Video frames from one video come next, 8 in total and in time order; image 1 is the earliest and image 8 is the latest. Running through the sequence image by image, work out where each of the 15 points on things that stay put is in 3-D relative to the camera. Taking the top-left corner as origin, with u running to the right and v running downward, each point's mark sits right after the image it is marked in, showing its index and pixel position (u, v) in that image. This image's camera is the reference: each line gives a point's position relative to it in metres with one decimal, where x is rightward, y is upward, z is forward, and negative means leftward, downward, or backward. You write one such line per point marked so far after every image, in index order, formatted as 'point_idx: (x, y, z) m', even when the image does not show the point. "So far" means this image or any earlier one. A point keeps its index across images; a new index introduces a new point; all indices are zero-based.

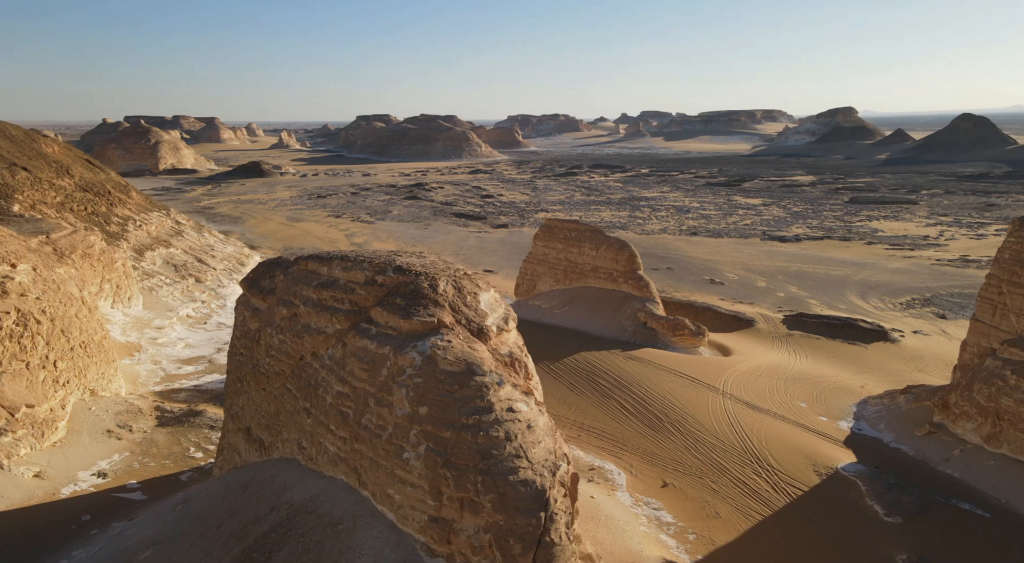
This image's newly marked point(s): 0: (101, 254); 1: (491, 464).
0: (-7.6, +0.5, +12.2) m
1: (-0.1, -0.9, +3.1) m
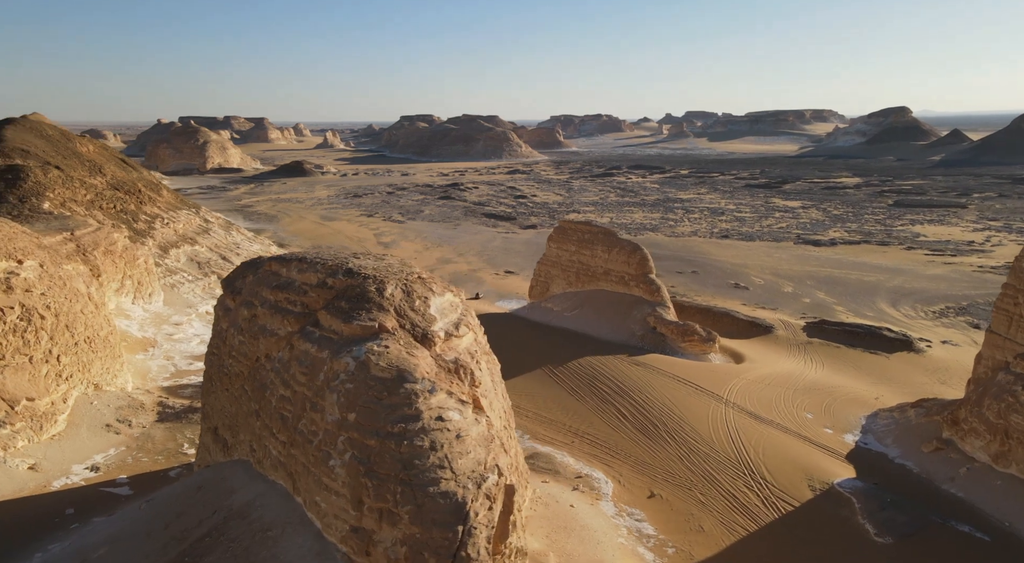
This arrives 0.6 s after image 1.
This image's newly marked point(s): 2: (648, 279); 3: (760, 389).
0: (-7.4, +0.6, +12.5) m
1: (-0.5, -0.9, +3.0) m
2: (+2.4, +0.1, +11.8) m
3: (+3.5, -1.5, +9.4) m
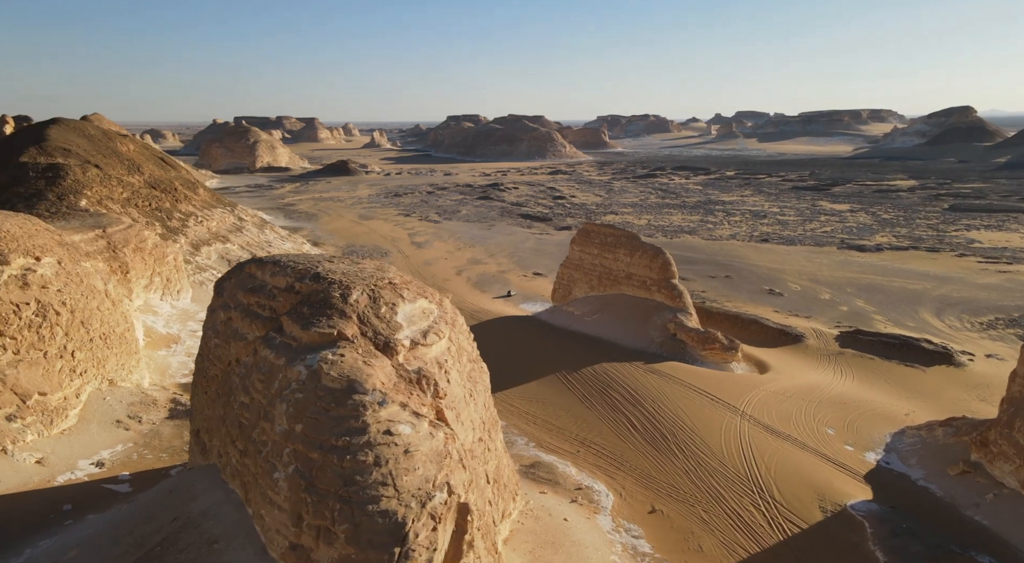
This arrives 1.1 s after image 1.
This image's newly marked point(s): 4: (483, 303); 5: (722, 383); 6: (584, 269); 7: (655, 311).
0: (-7.0, +0.6, +12.8) m
1: (-0.7, -0.9, +2.9) m
2: (+2.8, 0.0, +11.4) m
3: (+3.7, -1.6, +9.0) m
4: (-0.7, -0.5, +15.6) m
5: (+3.0, -1.5, +9.4) m
6: (+1.4, +0.2, +12.9) m
7: (+2.5, -0.5, +11.4) m
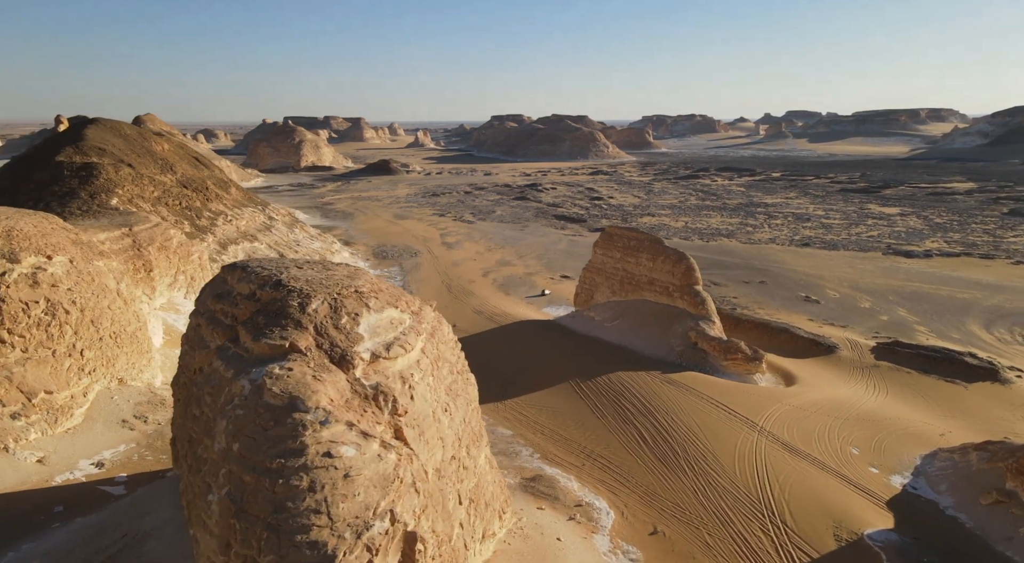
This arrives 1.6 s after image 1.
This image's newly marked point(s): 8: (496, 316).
0: (-6.6, +0.7, +13.0) m
1: (-1.0, -1.0, +2.7) m
2: (+3.0, -0.1, +11.0) m
3: (+3.8, -1.8, +8.5) m
4: (-0.2, -0.6, +15.4) m
5: (+3.2, -1.6, +9.0) m
6: (+1.8, +0.2, +12.5) m
7: (+2.8, -0.6, +11.0) m
8: (-0.4, -0.8, +14.2) m
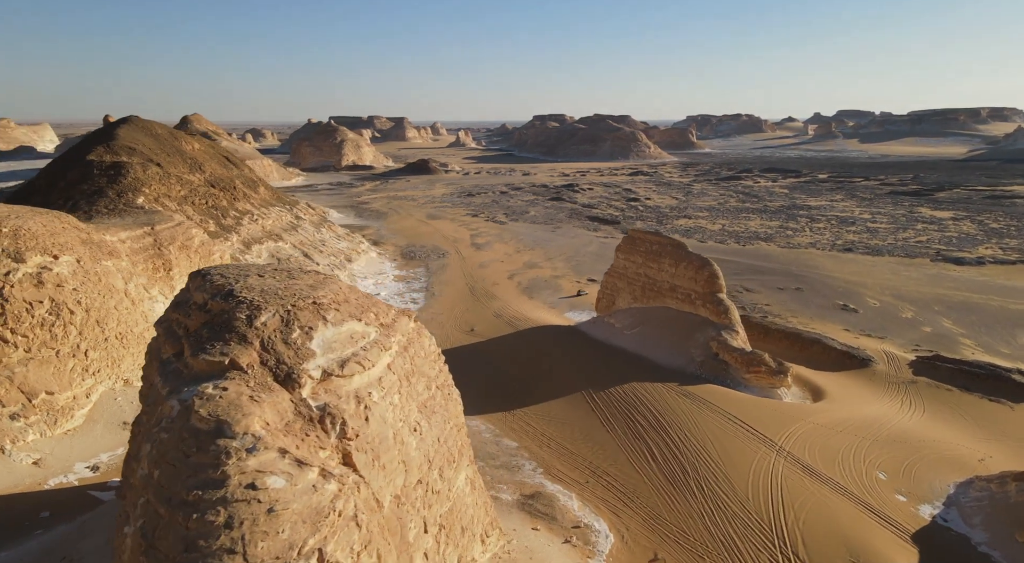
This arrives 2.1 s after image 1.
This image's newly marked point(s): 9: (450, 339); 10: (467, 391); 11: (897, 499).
0: (-6.2, +0.7, +13.1) m
1: (-1.2, -1.0, +2.5) m
2: (+3.3, -0.3, +10.5) m
3: (+3.8, -1.9, +8.0) m
4: (+0.3, -0.6, +15.1) m
5: (+3.2, -1.7, +8.5) m
6: (+2.1, +0.1, +12.1) m
7: (+3.0, -0.7, +10.5) m
8: (+0.1, -0.8, +13.9) m
9: (-1.2, -1.1, +12.8) m
10: (-0.9, -1.6, +10.1) m
11: (+4.0, -2.2, +6.7) m
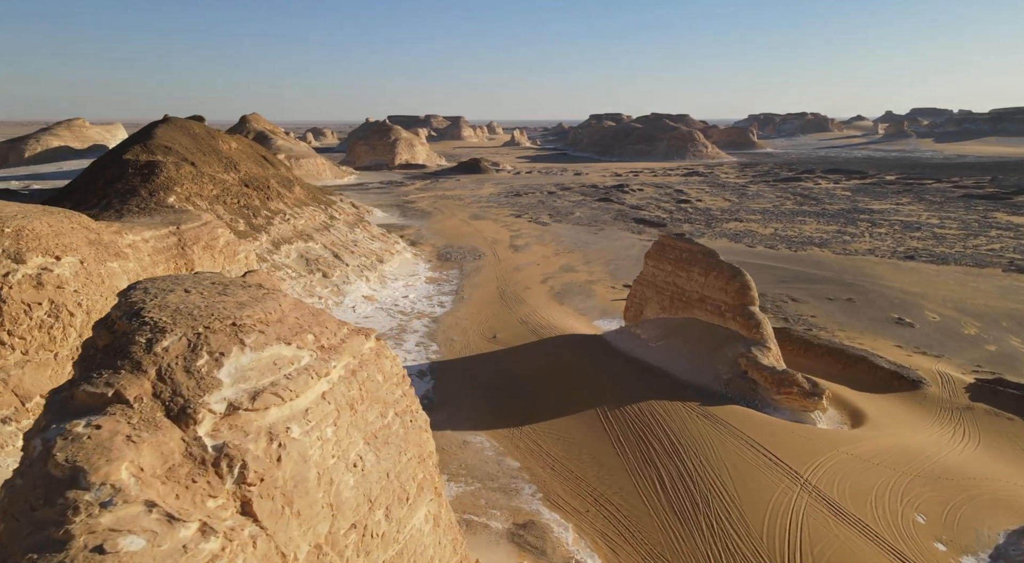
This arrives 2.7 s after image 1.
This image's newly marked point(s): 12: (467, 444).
0: (-5.7, +0.7, +13.1) m
1: (-1.6, -1.1, +2.1) m
2: (+3.5, -0.4, +9.8) m
3: (+3.9, -2.1, +7.2) m
4: (+0.9, -0.8, +14.6) m
5: (+3.3, -1.9, +7.7) m
6: (+2.5, -0.1, +11.5) m
7: (+3.2, -0.9, +9.8) m
8: (+0.6, -1.0, +13.4) m
9: (-0.8, -1.2, +12.4) m
10: (-0.7, -1.7, +9.7) m
11: (+3.9, -2.4, +5.9) m
12: (-0.6, -2.0, +8.2) m
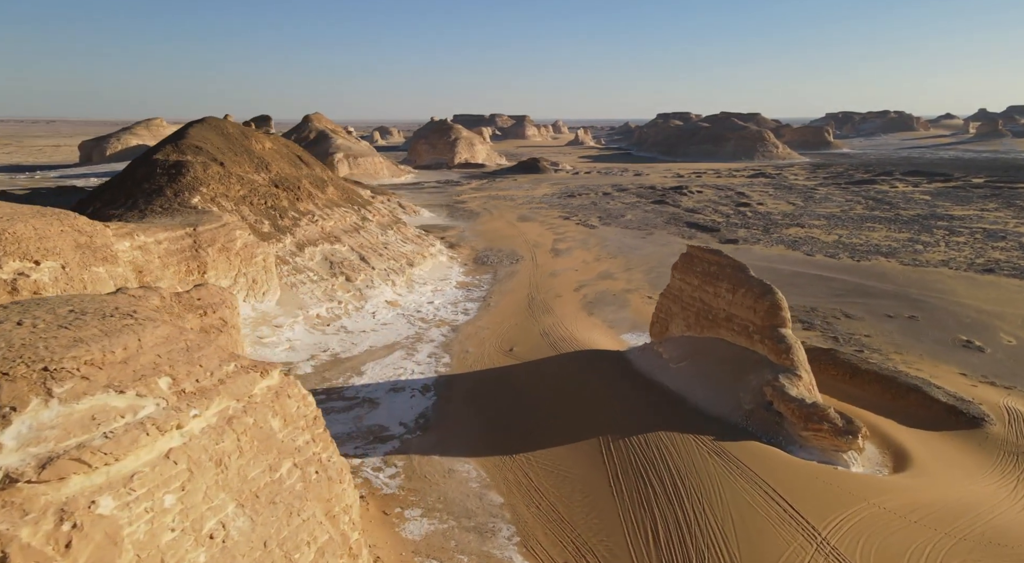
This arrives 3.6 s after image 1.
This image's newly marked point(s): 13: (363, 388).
0: (-5.3, +0.6, +12.9) m
1: (-2.3, -1.3, +1.6) m
2: (+3.6, -0.7, +8.8) m
3: (+3.6, -2.3, +6.1) m
4: (+1.4, -1.0, +13.8) m
5: (+3.1, -2.1, +6.8) m
6: (+2.7, -0.3, +10.5) m
7: (+3.3, -1.2, +8.8) m
8: (+0.9, -1.1, +12.7) m
9: (-0.5, -1.4, +11.8) m
10: (-0.7, -1.9, +9.1) m
11: (+3.5, -2.7, +4.9) m
12: (-0.7, -2.2, +7.5) m
13: (-2.3, -1.7, +10.2) m
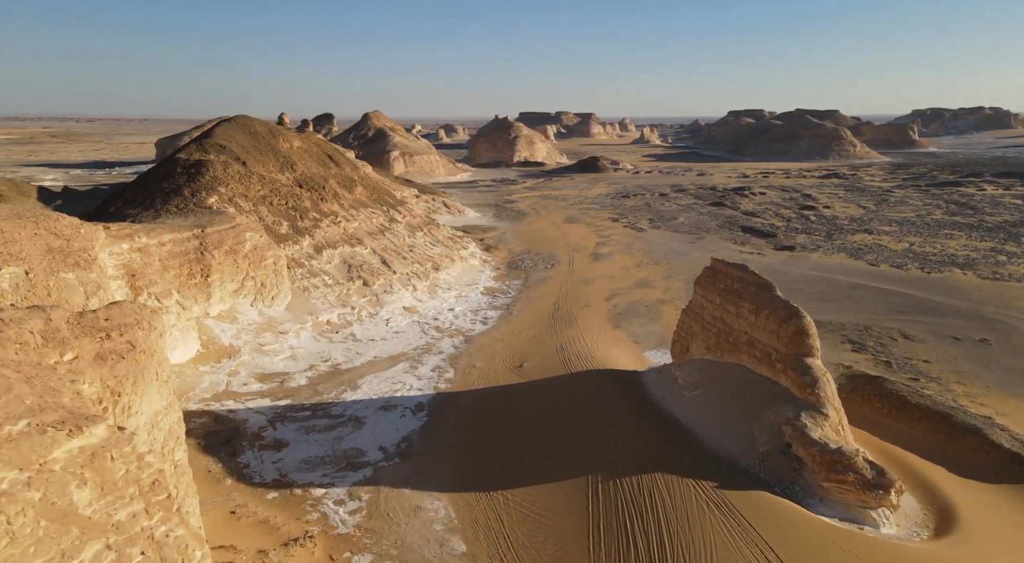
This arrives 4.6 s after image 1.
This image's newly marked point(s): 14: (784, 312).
0: (-5.0, +0.6, +12.5) m
1: (-3.1, -1.4, +1.0) m
2: (+3.4, -1.0, +7.6) m
3: (+3.2, -2.6, +5.0) m
4: (+1.8, -1.2, +12.8) m
5: (+2.8, -2.4, +5.7) m
6: (+2.8, -0.6, +9.5) m
7: (+3.1, -1.4, +7.7) m
8: (+1.2, -1.4, +11.7) m
9: (-0.4, -1.6, +11.0) m
10: (-0.8, -2.1, +8.4) m
11: (+2.9, -3.0, +3.8) m
12: (-1.0, -2.4, +6.8) m
13: (-2.3, -1.8, +9.6) m
14: (+3.3, -0.4, +7.9) m
